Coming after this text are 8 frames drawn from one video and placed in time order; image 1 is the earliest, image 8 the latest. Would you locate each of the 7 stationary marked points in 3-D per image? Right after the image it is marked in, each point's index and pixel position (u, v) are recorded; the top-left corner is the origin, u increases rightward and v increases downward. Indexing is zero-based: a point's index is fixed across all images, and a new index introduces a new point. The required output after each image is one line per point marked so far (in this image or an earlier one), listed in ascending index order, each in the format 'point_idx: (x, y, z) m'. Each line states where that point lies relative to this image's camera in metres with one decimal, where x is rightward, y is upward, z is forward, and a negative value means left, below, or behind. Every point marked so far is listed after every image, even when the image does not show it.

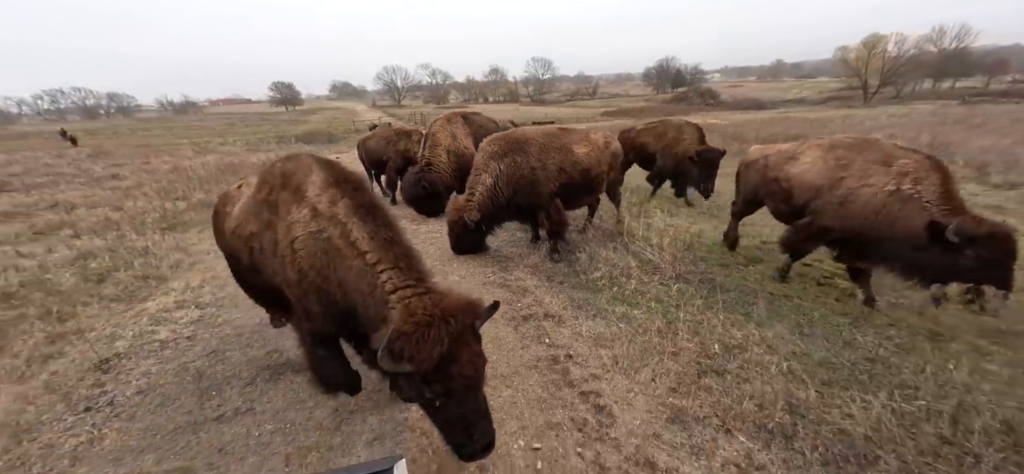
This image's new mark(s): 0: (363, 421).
0: (-1.1, -1.4, +2.9) m
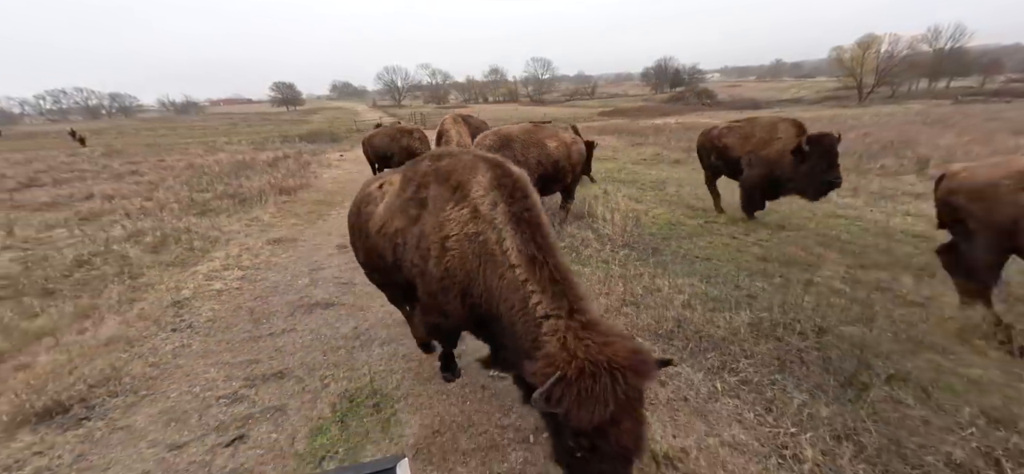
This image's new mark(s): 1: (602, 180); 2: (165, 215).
0: (-1.4, -1.0, +4.0) m
1: (+2.7, +1.7, +10.8) m
2: (-8.0, +0.6, +8.7) m
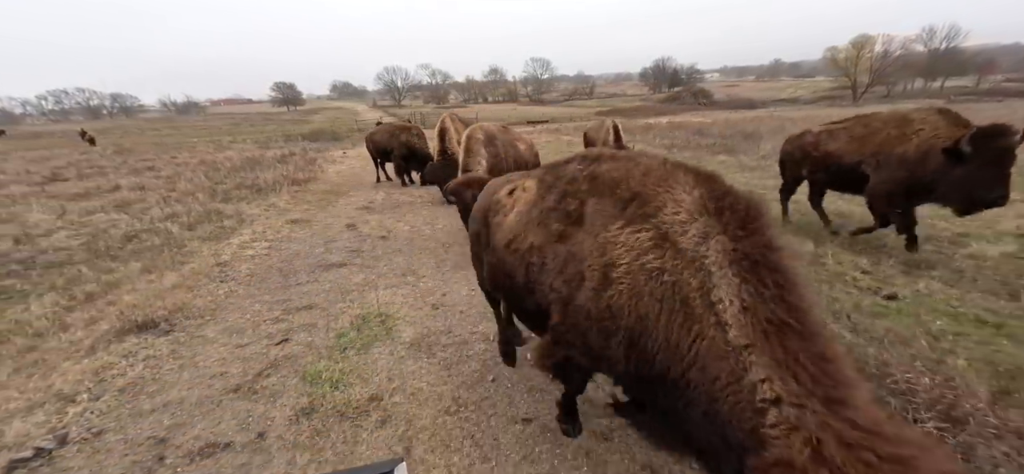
0: (-1.8, -0.6, +5.1) m
1: (+2.3, +2.1, +11.9) m
2: (-8.3, +1.0, +9.9) m
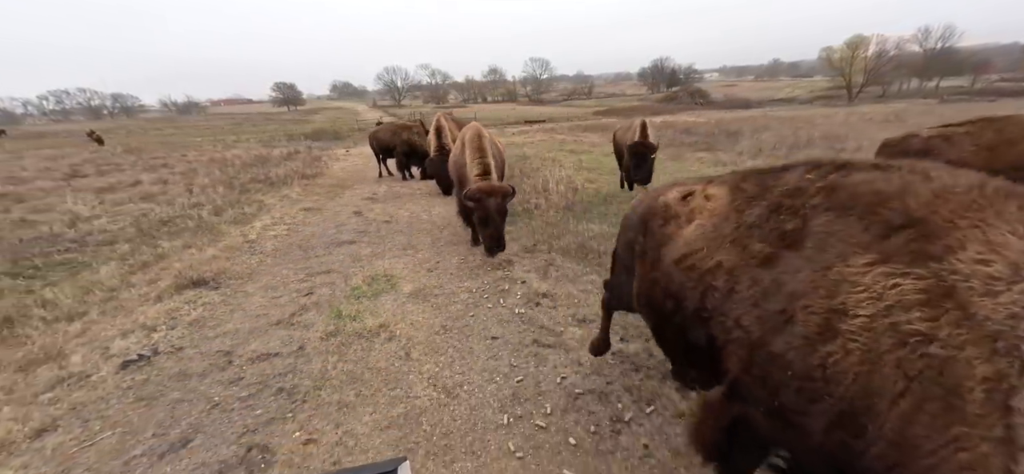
0: (-2.1, -0.3, +6.1) m
1: (+2.0, +2.4, +12.9) m
2: (-8.6, +1.3, +10.9) m
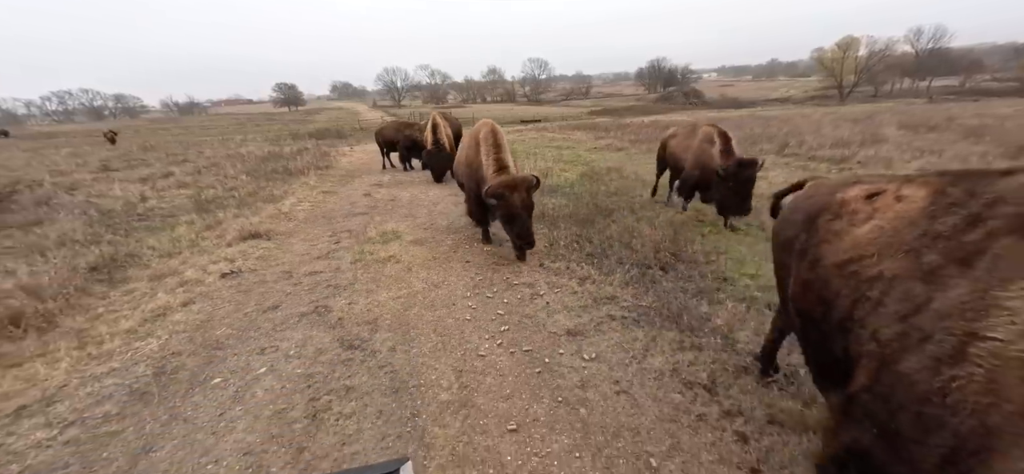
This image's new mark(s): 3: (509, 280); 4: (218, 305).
0: (-2.6, +0.4, +8.0) m
1: (+1.6, +3.1, +14.8) m
2: (-9.1, +1.9, +12.7) m
3: (-0.1, -0.6, +5.0) m
4: (-3.7, -0.9, +4.7) m
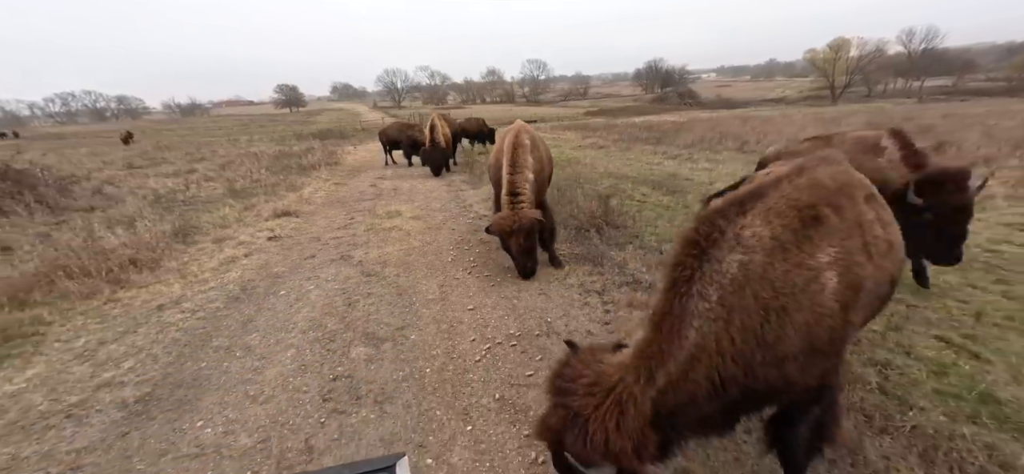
0: (-3.1, +0.9, +9.8) m
1: (+1.1, +3.6, +16.5) m
2: (-9.6, +2.5, +14.5) m
3: (-0.6, 0.0, +6.8) m
4: (-4.2, -0.3, +6.5) m
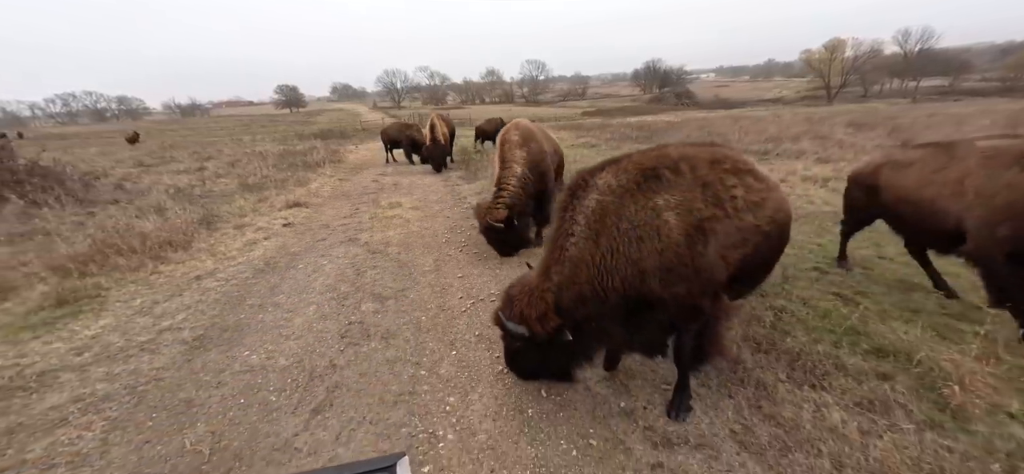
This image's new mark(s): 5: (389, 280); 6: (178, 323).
0: (-3.3, +1.2, +10.7) m
1: (+0.8, +3.9, +17.4) m
2: (-9.9, +2.7, +15.4) m
3: (-0.8, +0.3, +7.7) m
4: (-4.4, 0.0, +7.4) m
5: (-1.8, -0.6, +5.4) m
6: (-4.1, -1.0, +4.6) m
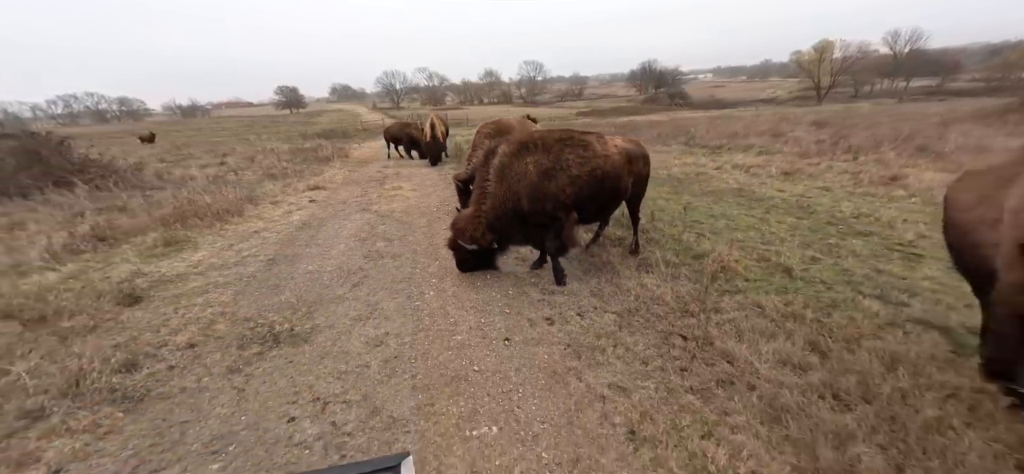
0: (-3.9, +1.9, +12.9) m
1: (+0.2, +4.6, +19.6) m
2: (-10.5, +3.5, +17.6) m
3: (-1.4, +1.0, +9.9) m
4: (-5.1, +0.7, +9.6) m
5: (-2.4, +0.1, +7.6) m
6: (-4.7, -0.3, +6.8) m
